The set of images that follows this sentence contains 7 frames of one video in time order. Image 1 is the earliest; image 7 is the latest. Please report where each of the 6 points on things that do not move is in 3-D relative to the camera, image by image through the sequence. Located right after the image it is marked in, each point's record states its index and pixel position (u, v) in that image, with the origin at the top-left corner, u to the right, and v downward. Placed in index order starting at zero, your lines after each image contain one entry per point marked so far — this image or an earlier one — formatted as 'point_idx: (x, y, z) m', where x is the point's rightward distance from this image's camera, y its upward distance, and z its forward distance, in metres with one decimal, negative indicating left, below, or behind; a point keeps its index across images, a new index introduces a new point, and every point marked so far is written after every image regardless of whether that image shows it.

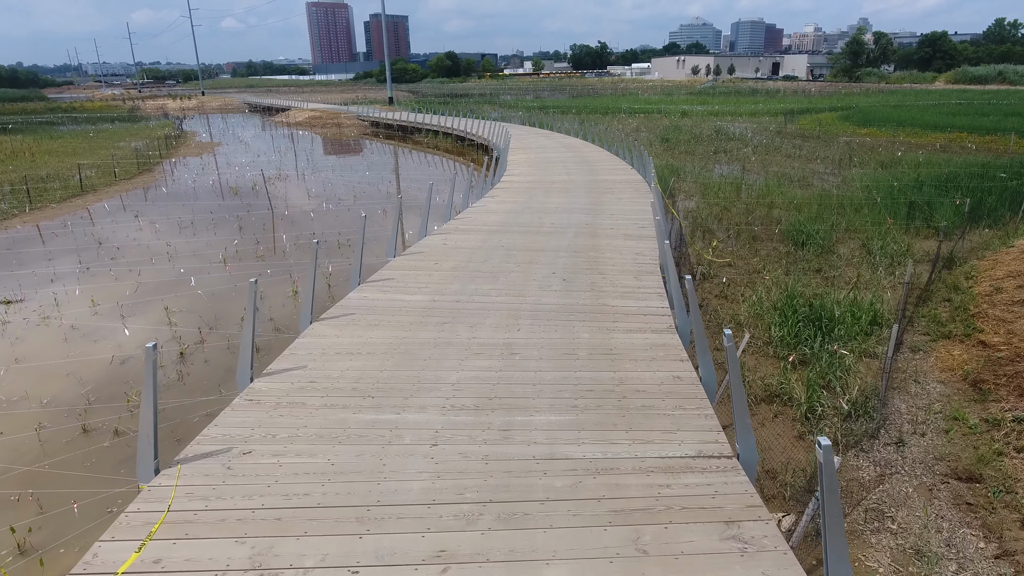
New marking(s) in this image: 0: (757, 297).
0: (+2.5, -0.1, +6.7) m
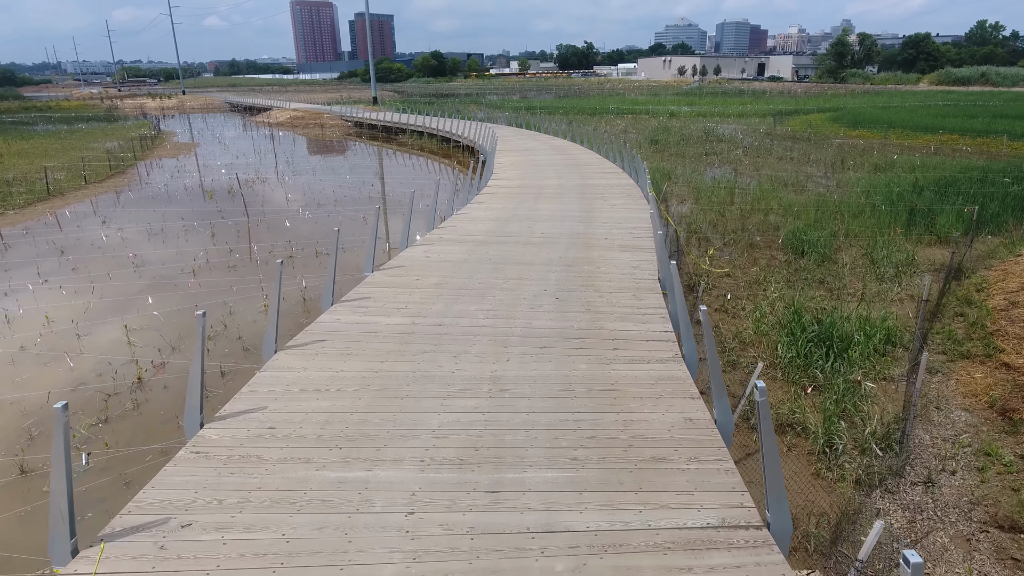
0: (+2.4, -0.3, +6.3) m
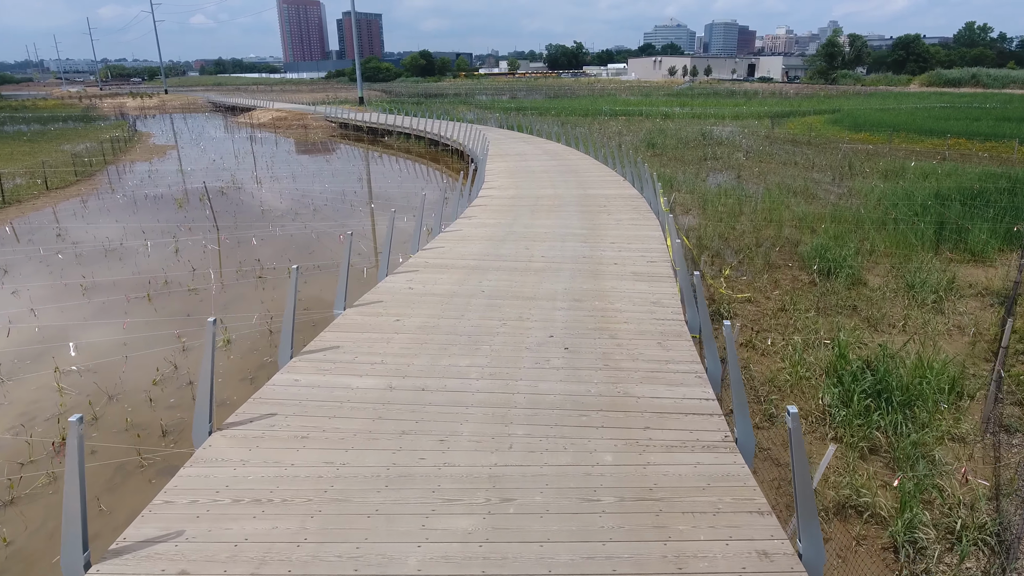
0: (+2.3, -0.5, +5.5) m
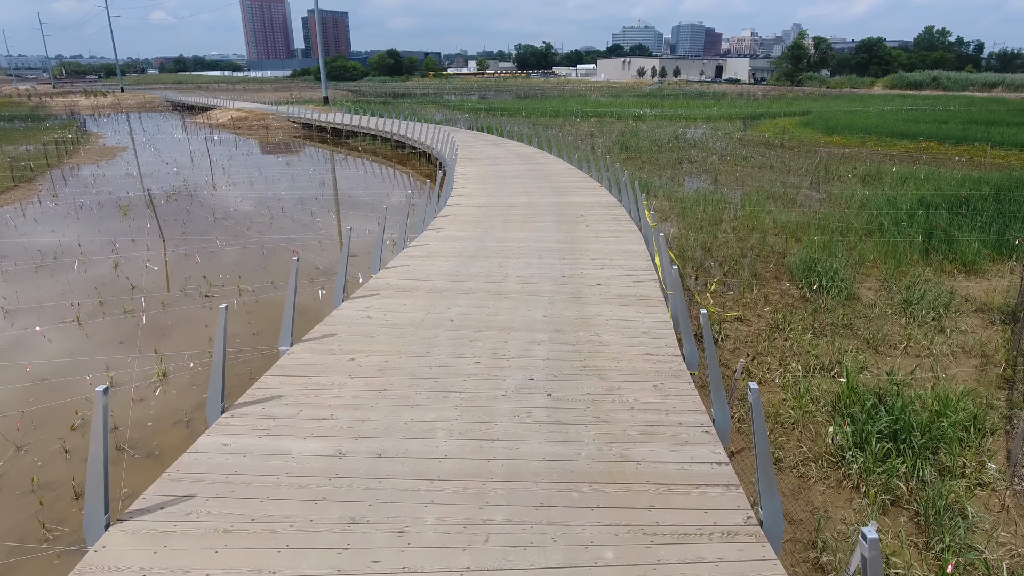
0: (+2.1, -0.7, +5.0) m
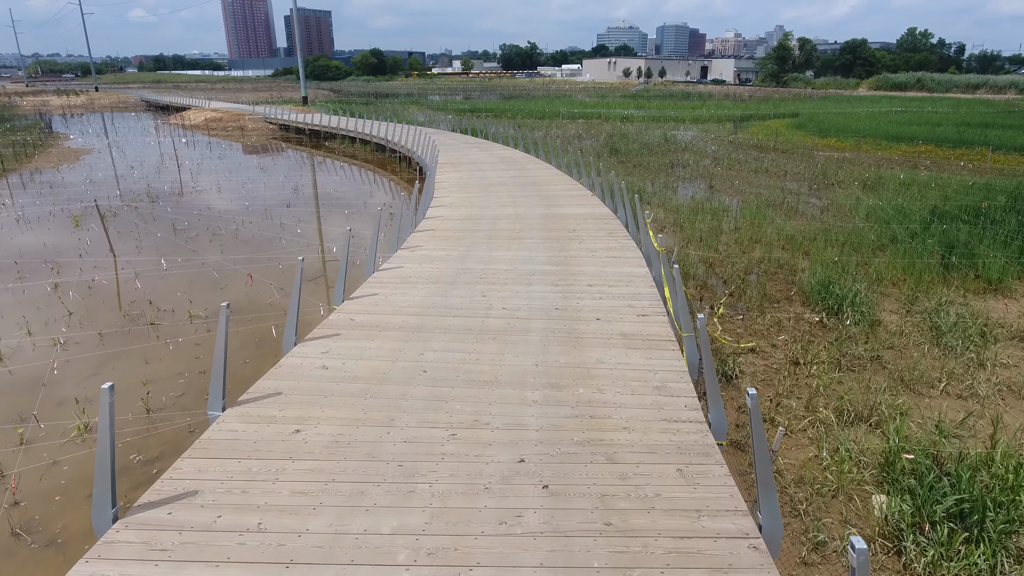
0: (+2.1, -1.0, +4.3) m
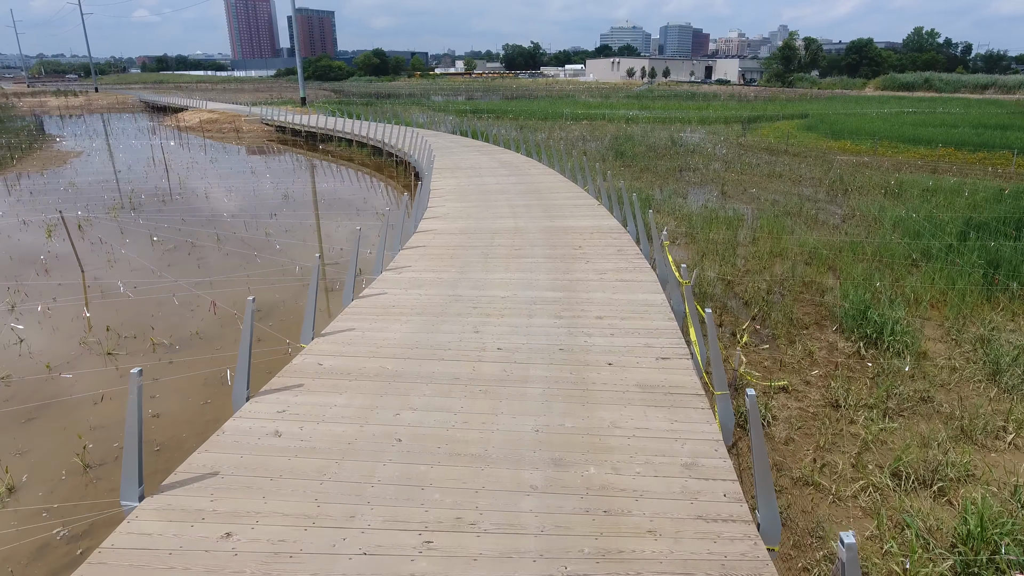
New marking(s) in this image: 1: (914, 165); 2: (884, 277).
0: (+2.0, -1.2, +3.6) m
1: (+9.0, +2.8, +14.7) m
2: (+4.1, +0.1, +7.3) m
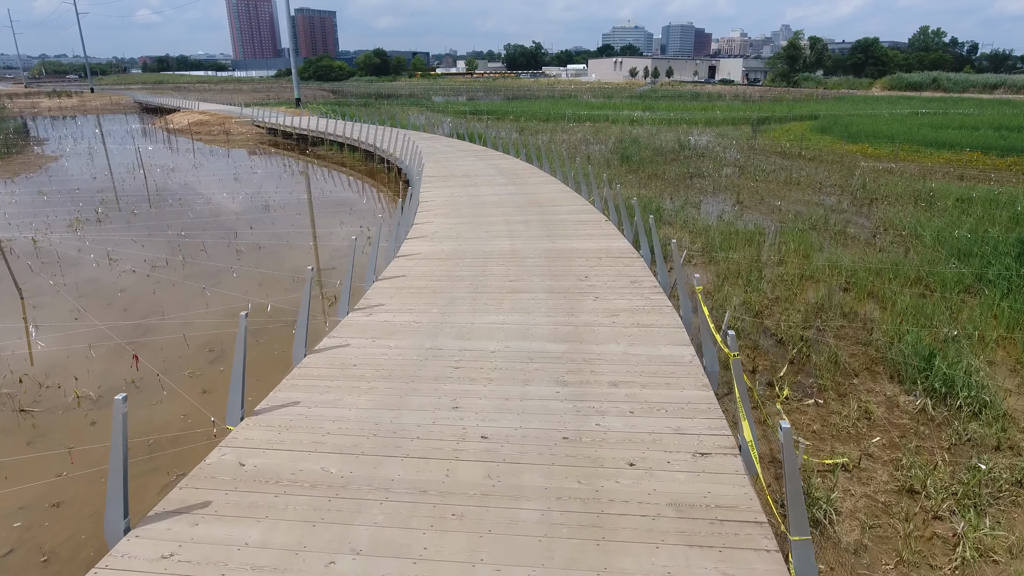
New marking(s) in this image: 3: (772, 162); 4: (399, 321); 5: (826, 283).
0: (+2.0, -1.5, +2.6) m
1: (+9.0, +2.5, +13.7) m
2: (+4.1, -0.2, +6.3) m
3: (+6.2, +2.9, +15.5) m
4: (-0.8, -0.2, +4.5) m
5: (+3.5, +0.1, +7.3) m
